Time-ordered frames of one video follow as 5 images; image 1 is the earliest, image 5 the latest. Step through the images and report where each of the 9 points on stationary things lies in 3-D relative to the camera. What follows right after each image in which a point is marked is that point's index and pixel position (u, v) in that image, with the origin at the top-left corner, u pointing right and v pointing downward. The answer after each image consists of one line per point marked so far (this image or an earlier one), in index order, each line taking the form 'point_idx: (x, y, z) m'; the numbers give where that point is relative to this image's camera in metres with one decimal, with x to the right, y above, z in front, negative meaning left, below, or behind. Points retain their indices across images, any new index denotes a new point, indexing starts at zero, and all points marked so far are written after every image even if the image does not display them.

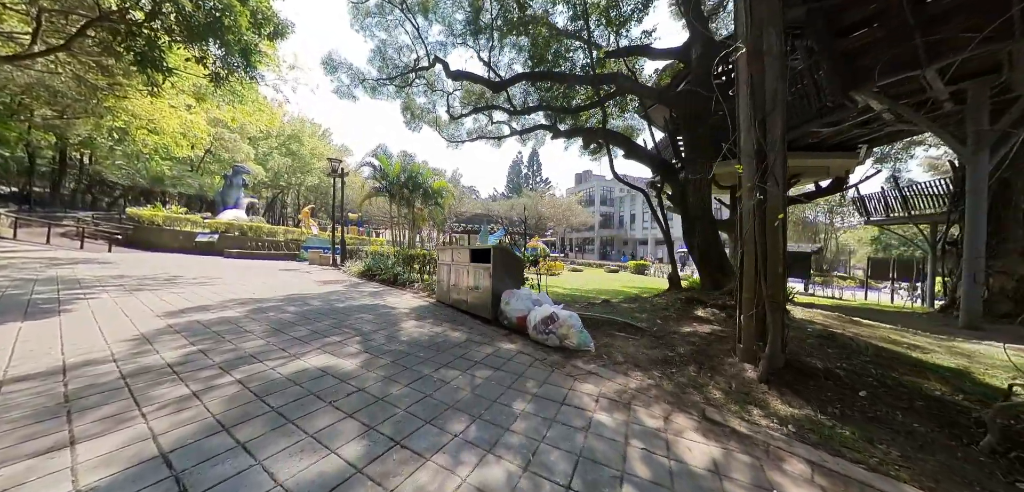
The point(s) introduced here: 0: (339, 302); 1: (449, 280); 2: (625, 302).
0: (-3.5, -1.1, +6.1) m
1: (-1.2, -0.7, +5.9) m
2: (+1.9, -0.9, +5.1) m
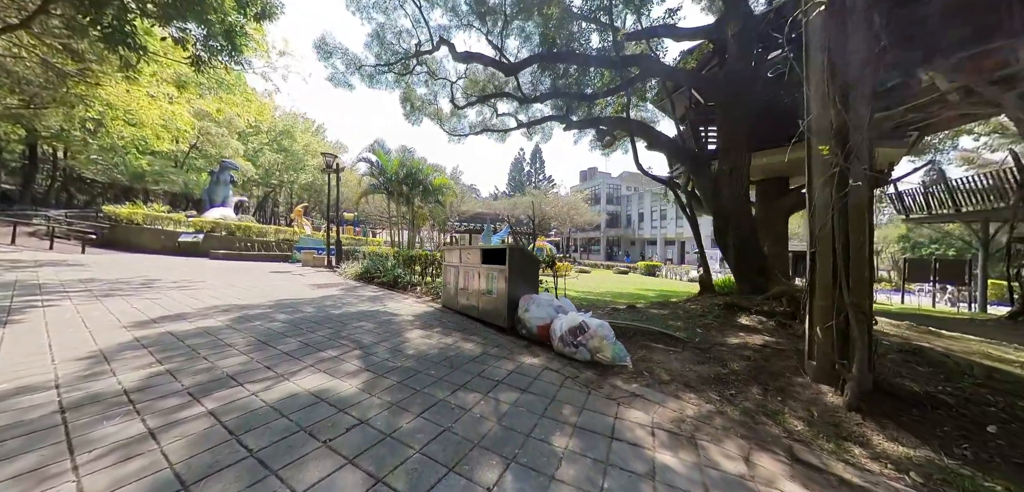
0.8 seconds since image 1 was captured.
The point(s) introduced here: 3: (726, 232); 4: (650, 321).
0: (-3.3, -1.1, +5.5) m
1: (-0.9, -0.7, +5.4) m
2: (+2.1, -0.9, +4.6) m
3: (+3.5, +0.2, +4.9) m
4: (+1.8, -1.0, +4.0) m
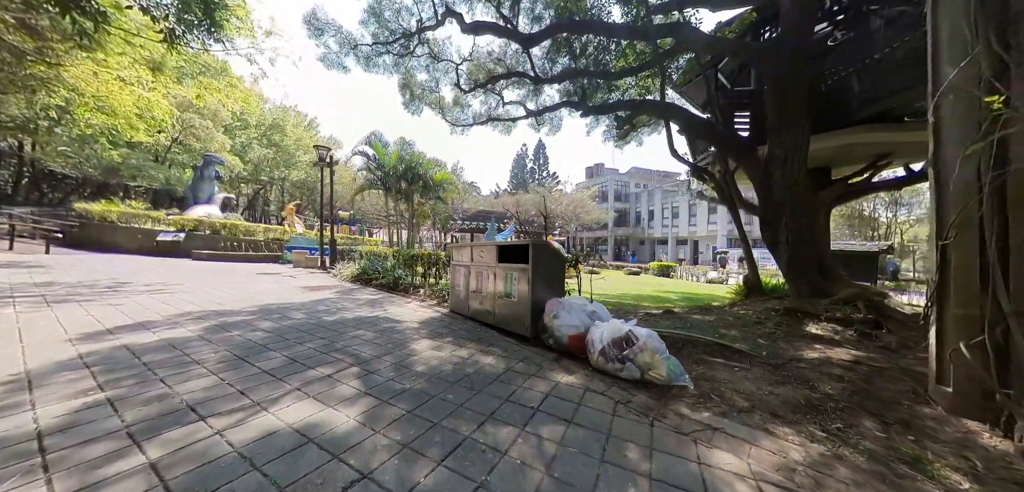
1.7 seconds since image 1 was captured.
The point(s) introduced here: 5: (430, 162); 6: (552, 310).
0: (-3.0, -1.1, +4.9) m
1: (-0.7, -0.6, +4.8) m
2: (+2.4, -0.9, +4.0) m
3: (+3.8, +0.2, +4.3) m
4: (+2.1, -0.9, +3.4) m
5: (-2.9, +2.9, +10.4) m
6: (+0.5, -0.8, +3.5) m
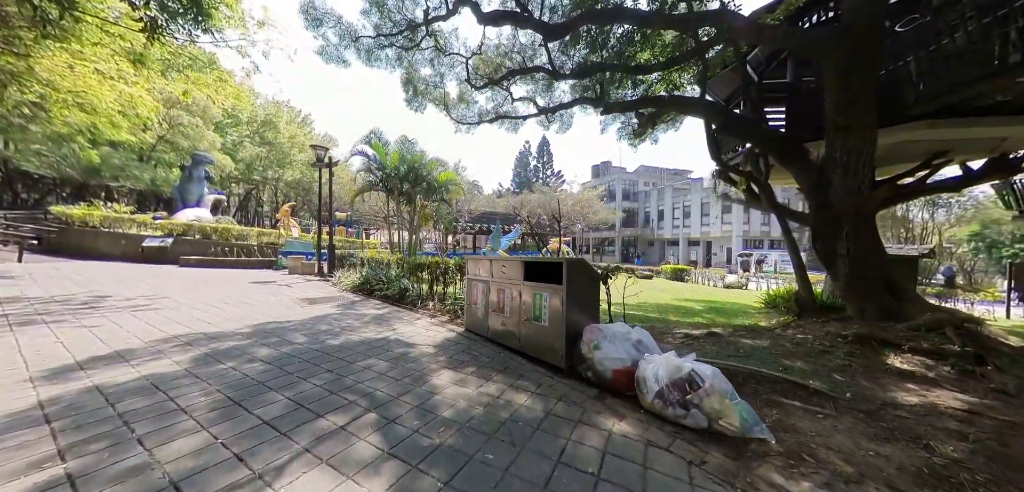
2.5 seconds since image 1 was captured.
0: (-2.7, -1.3, +4.5) m
1: (-0.4, -0.8, +4.4) m
2: (+2.7, -1.1, +3.7) m
3: (+4.1, +0.1, +4.0) m
4: (+2.4, -1.1, +3.1) m
5: (-2.6, +2.7, +9.9) m
6: (+0.8, -1.0, +3.1) m
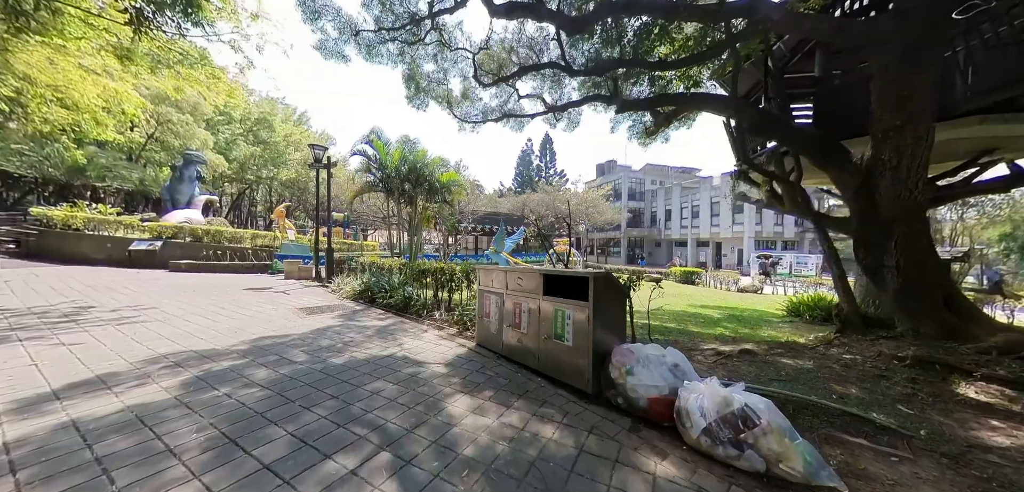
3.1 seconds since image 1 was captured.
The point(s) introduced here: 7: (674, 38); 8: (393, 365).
0: (-2.5, -1.4, +4.2) m
1: (-0.1, -1.0, +4.1) m
2: (+2.9, -1.2, +3.4) m
3: (+4.3, 0.0, +3.7) m
4: (+2.7, -1.3, +2.8) m
5: (-2.5, +2.7, +9.6) m
6: (+1.0, -1.1, +2.9) m
7: (+2.8, +3.6, +5.3) m
8: (-1.5, -1.5, +3.8) m
